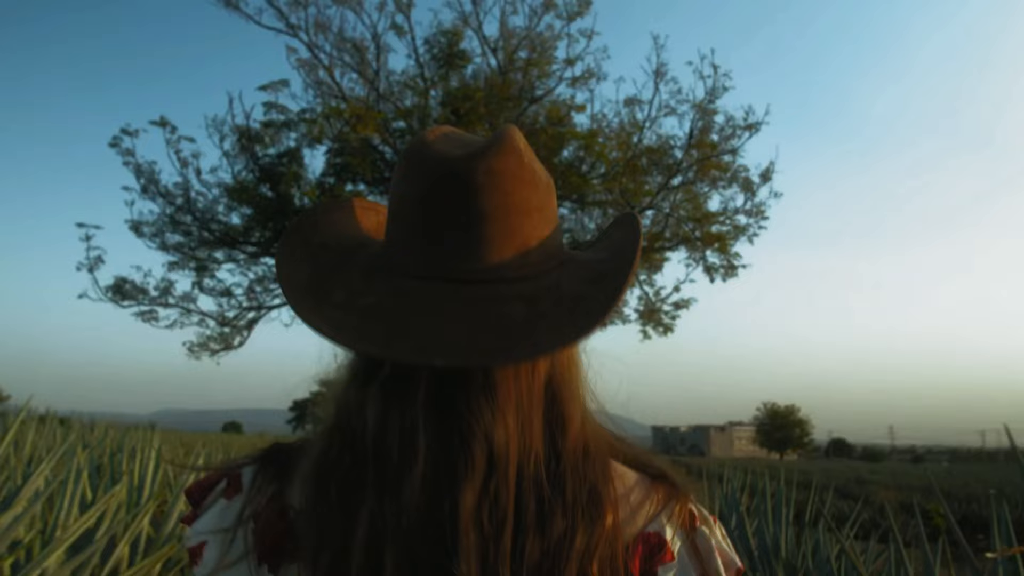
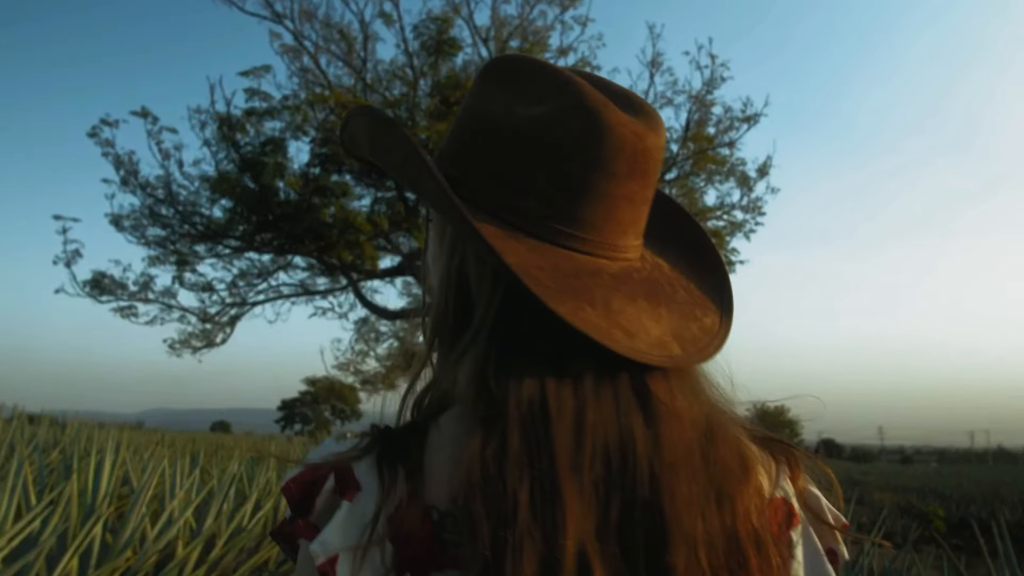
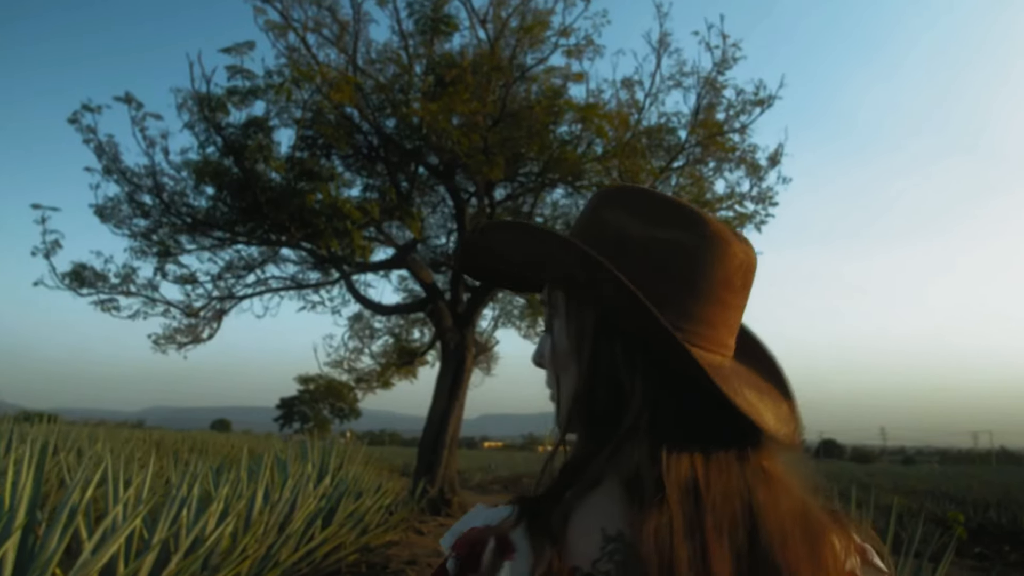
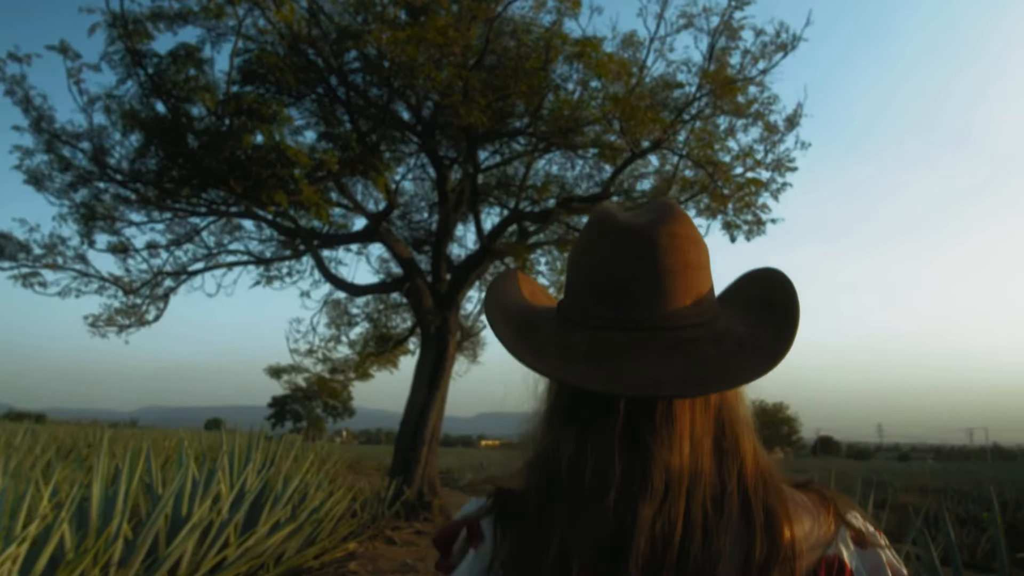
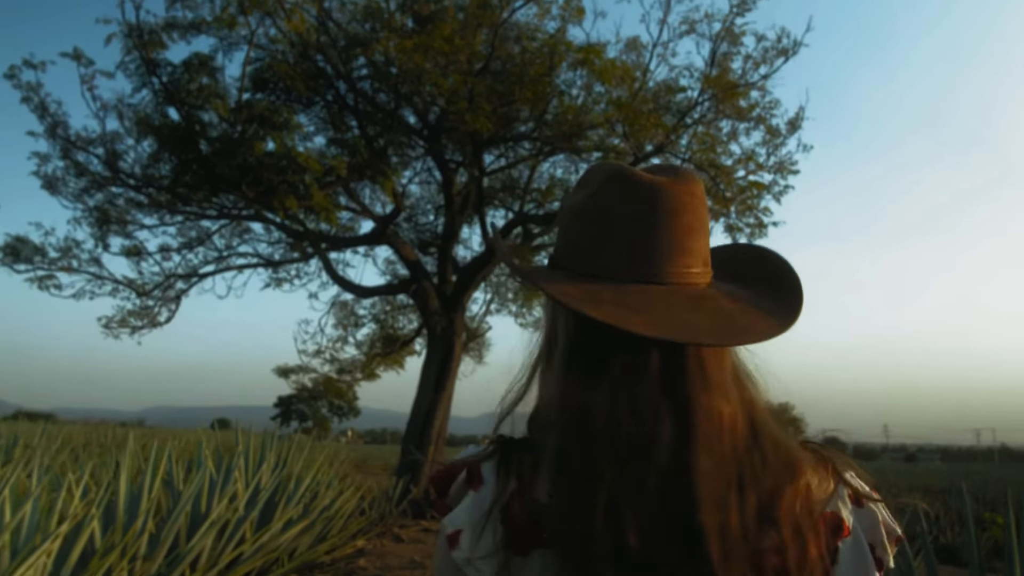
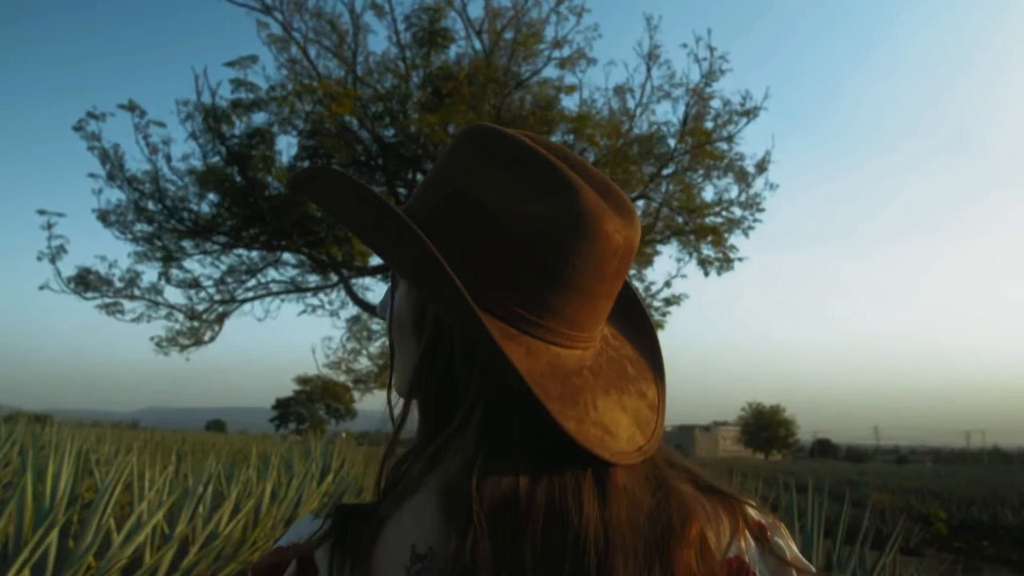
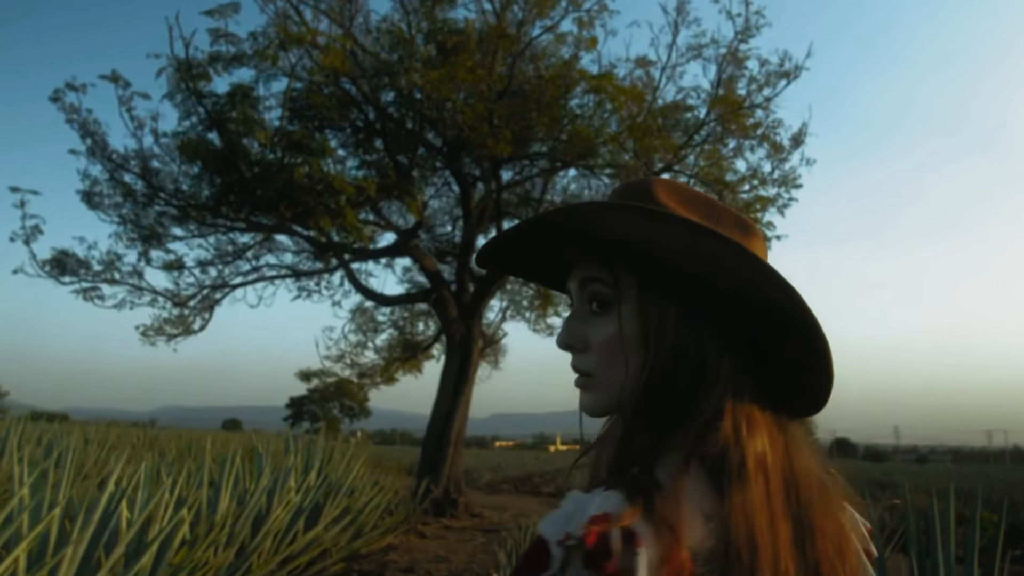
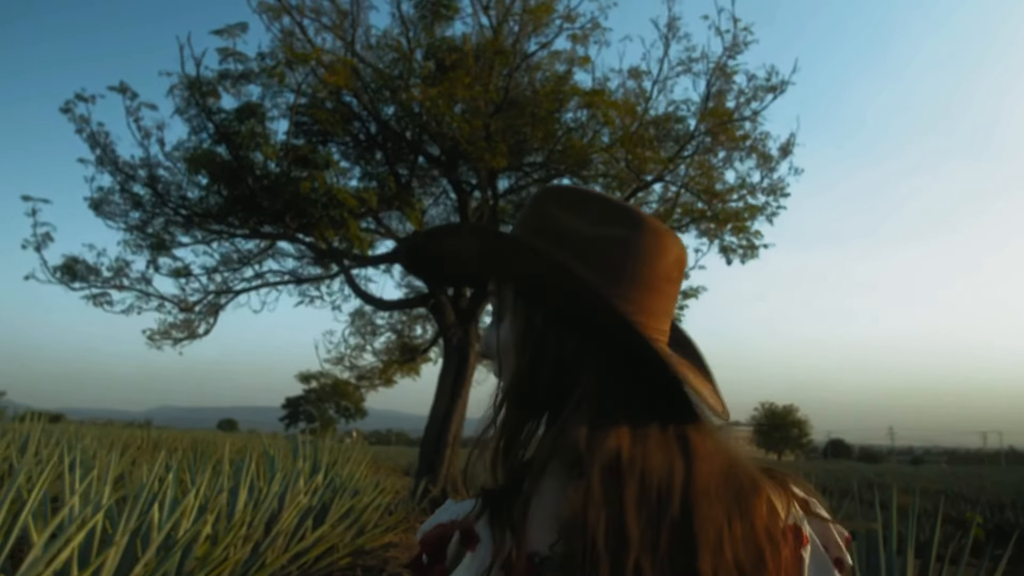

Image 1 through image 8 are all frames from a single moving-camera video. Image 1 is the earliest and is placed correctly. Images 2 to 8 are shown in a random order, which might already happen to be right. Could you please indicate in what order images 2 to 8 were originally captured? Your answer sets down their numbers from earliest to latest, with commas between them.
2, 6, 3, 8, 7, 5, 4
